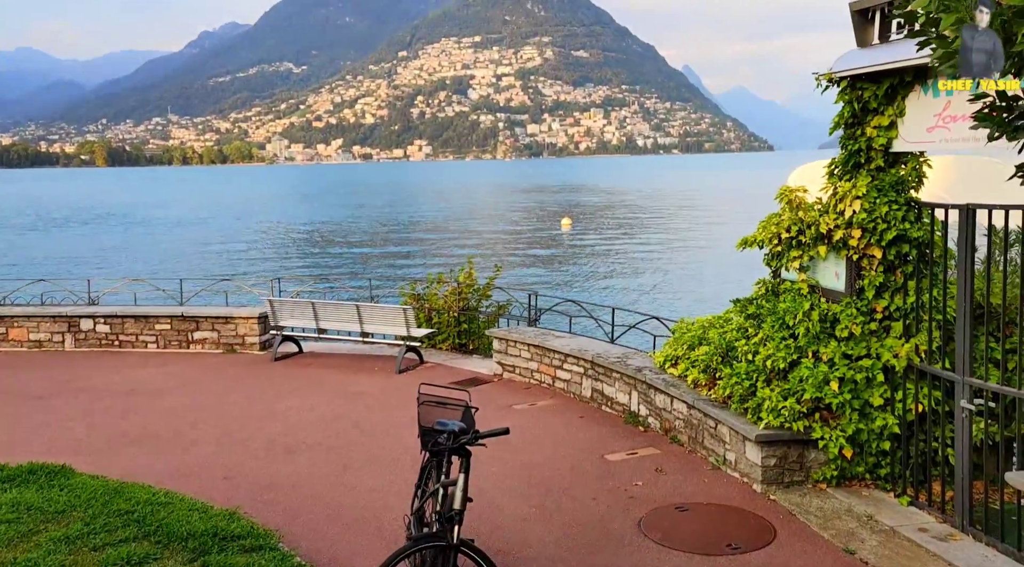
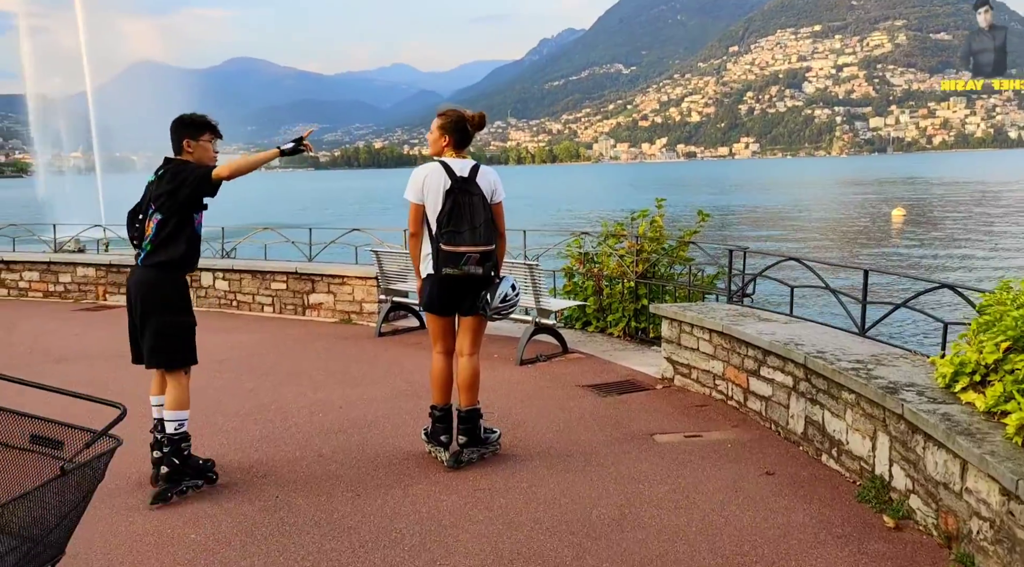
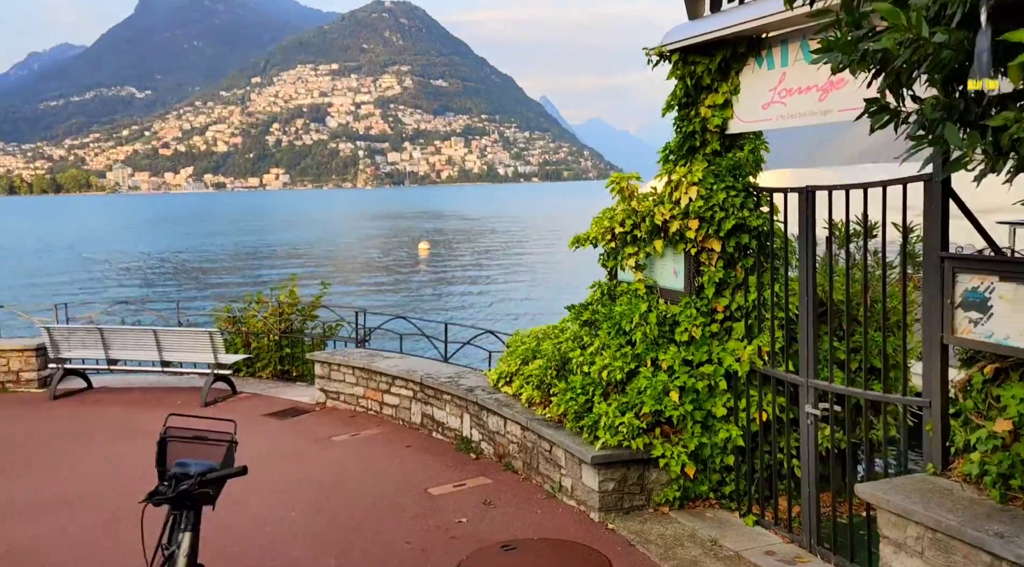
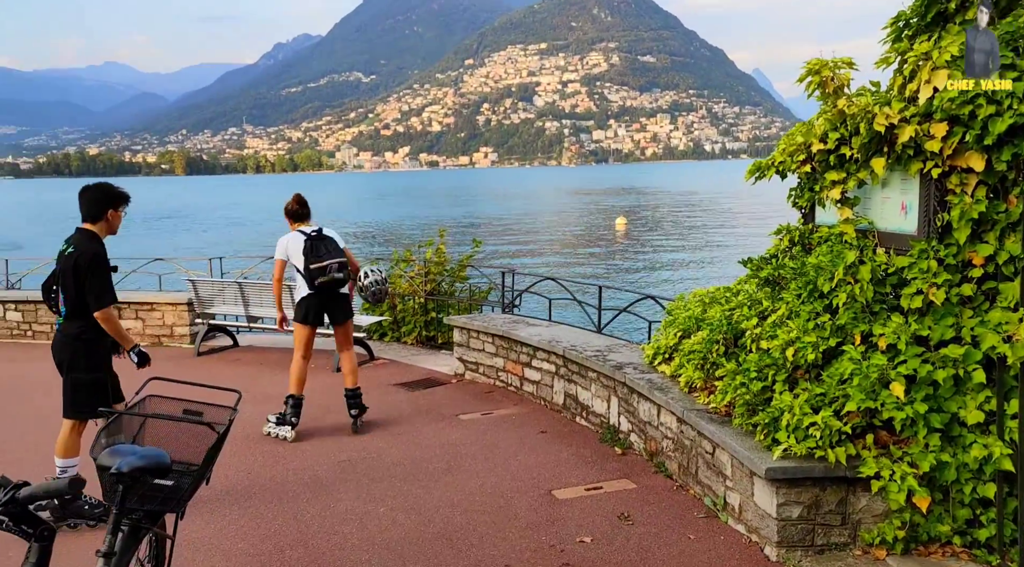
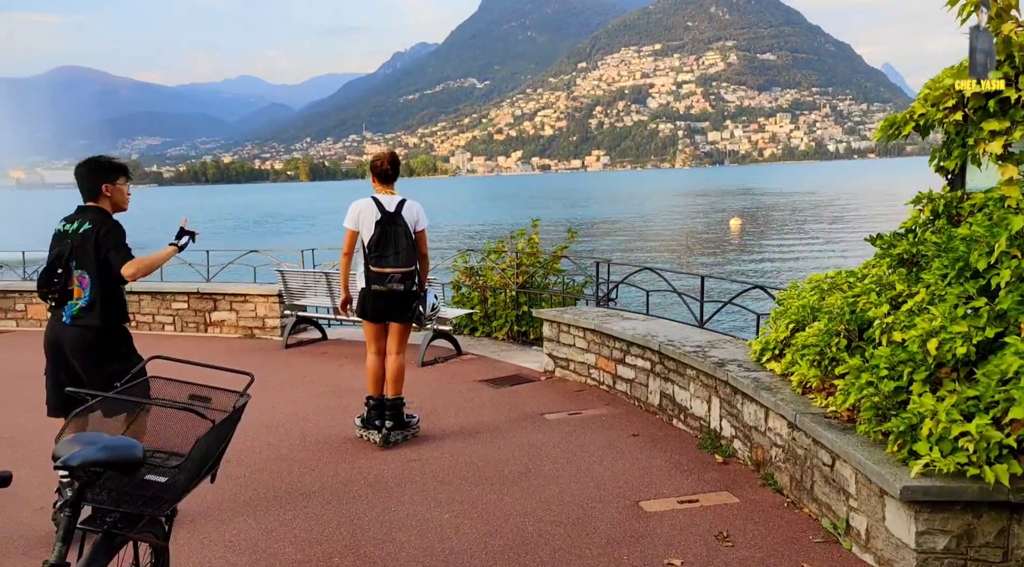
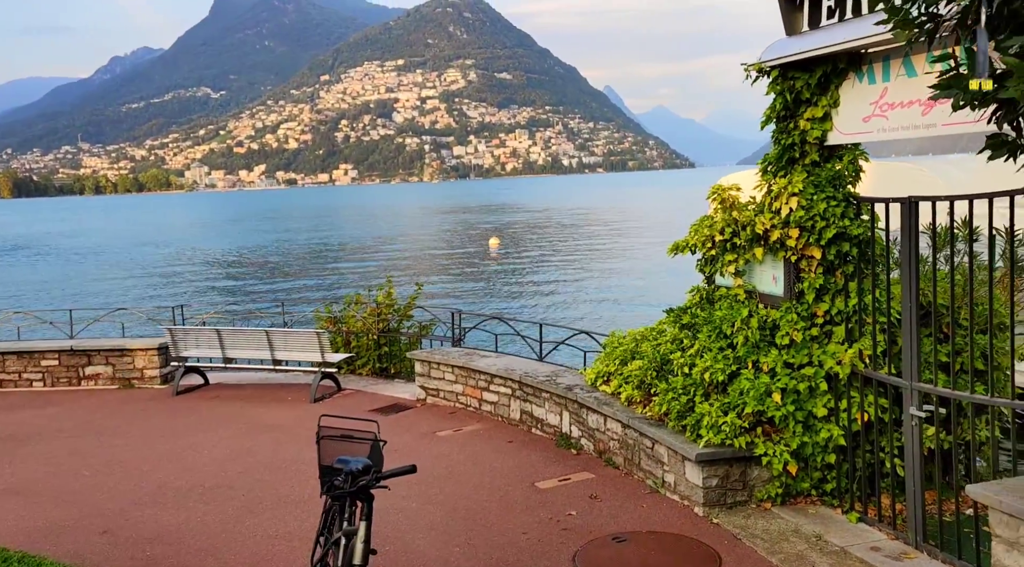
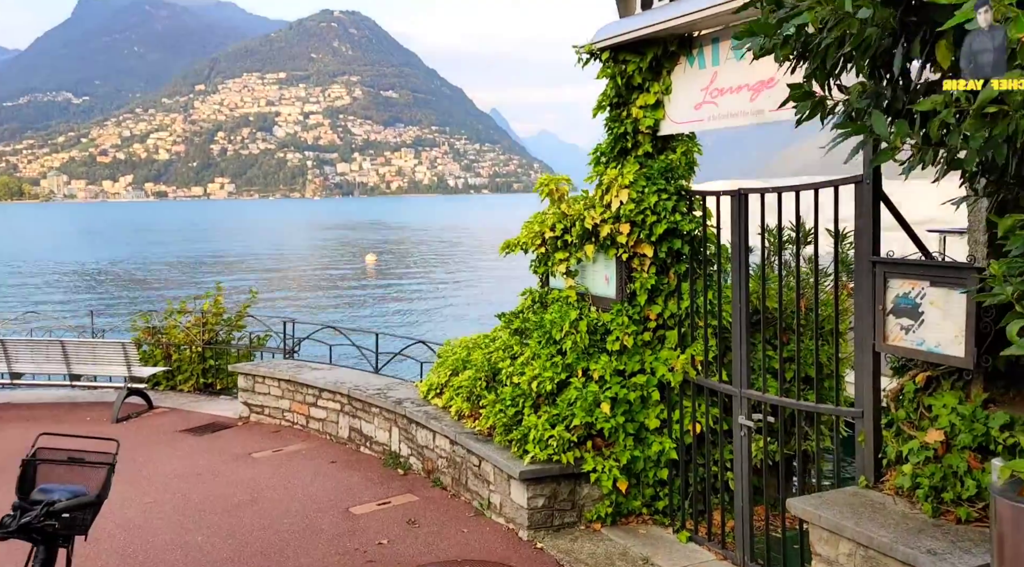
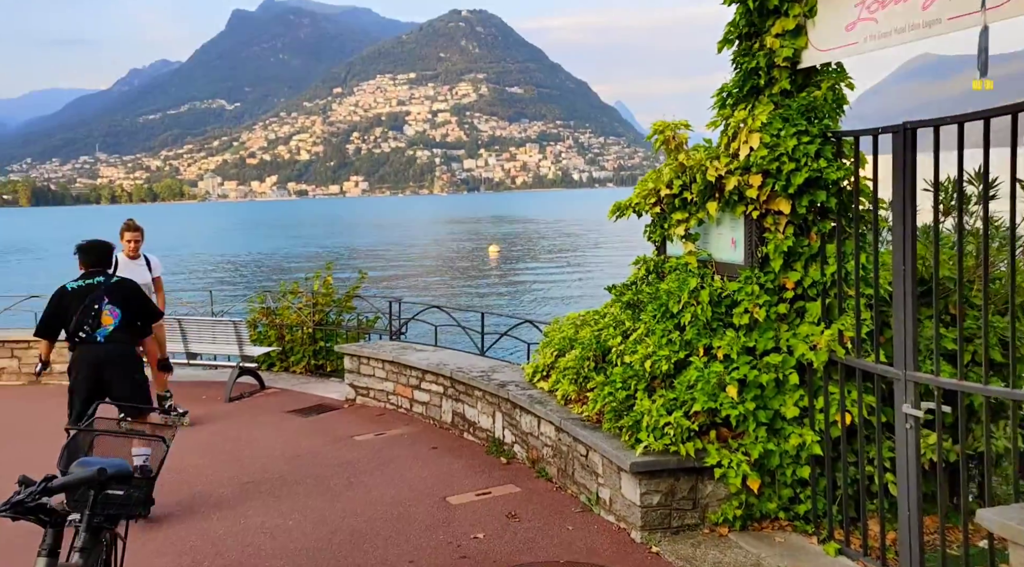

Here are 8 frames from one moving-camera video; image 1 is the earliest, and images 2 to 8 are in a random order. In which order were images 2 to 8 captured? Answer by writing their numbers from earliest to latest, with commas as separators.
6, 3, 7, 8, 4, 5, 2
